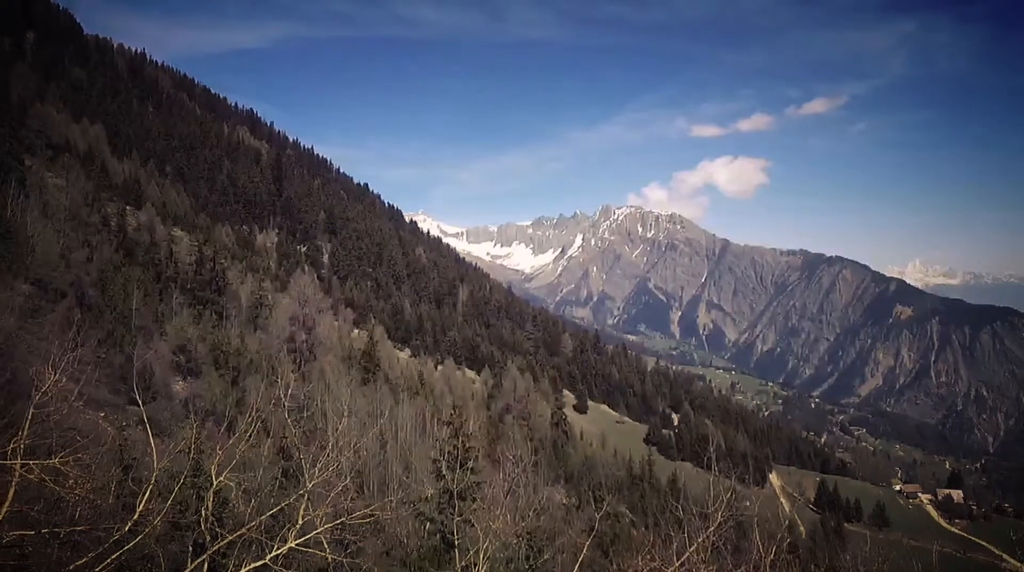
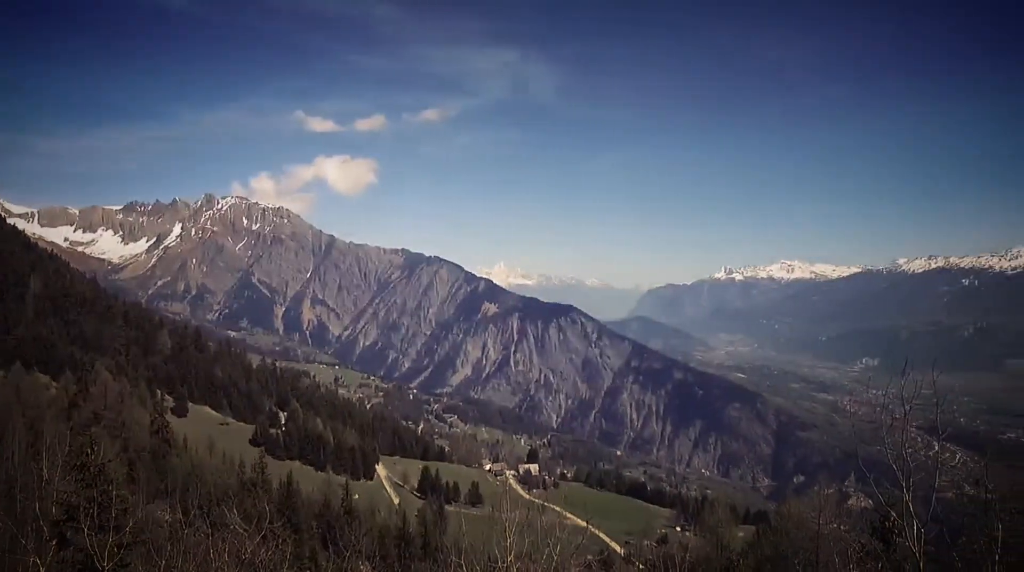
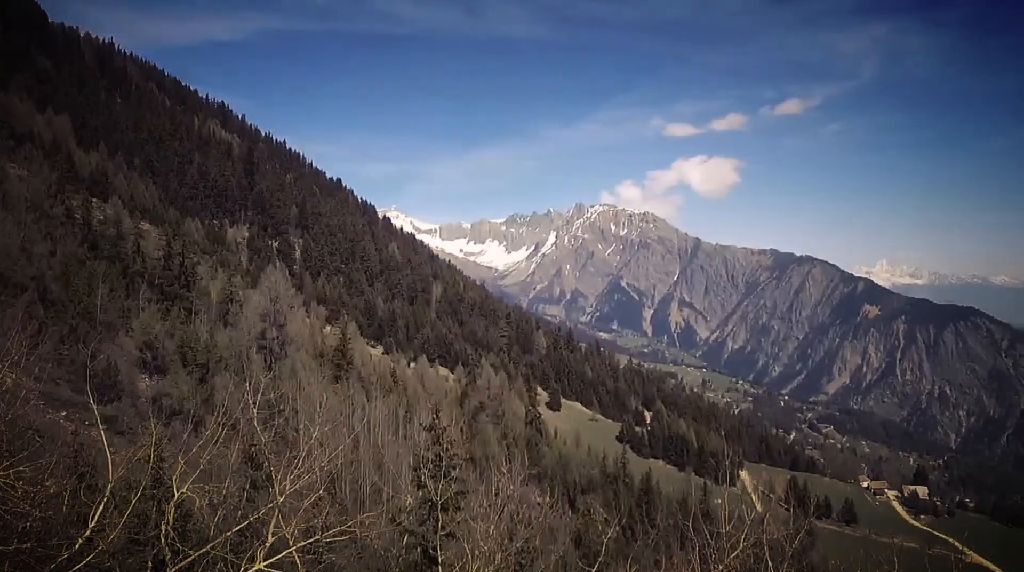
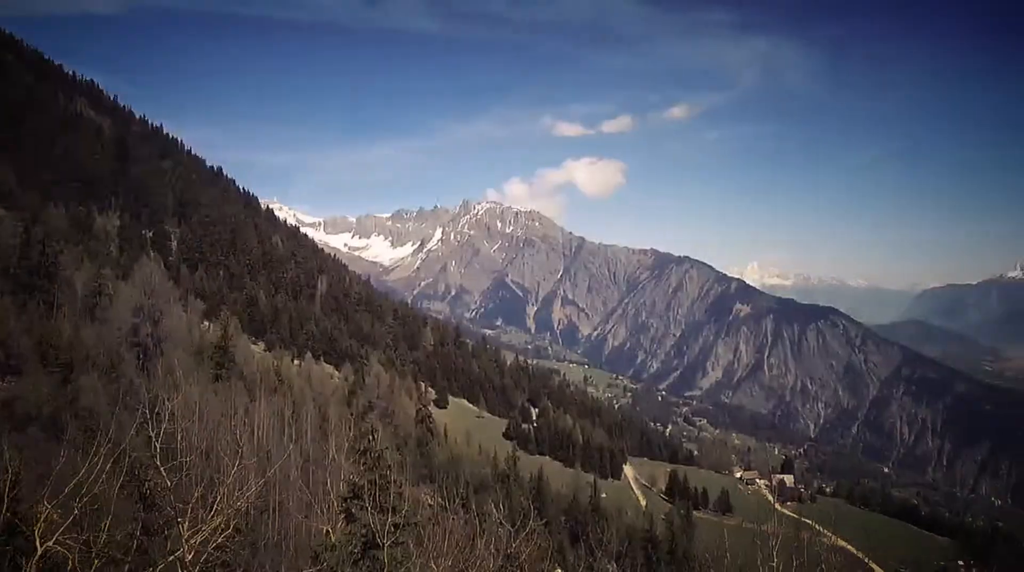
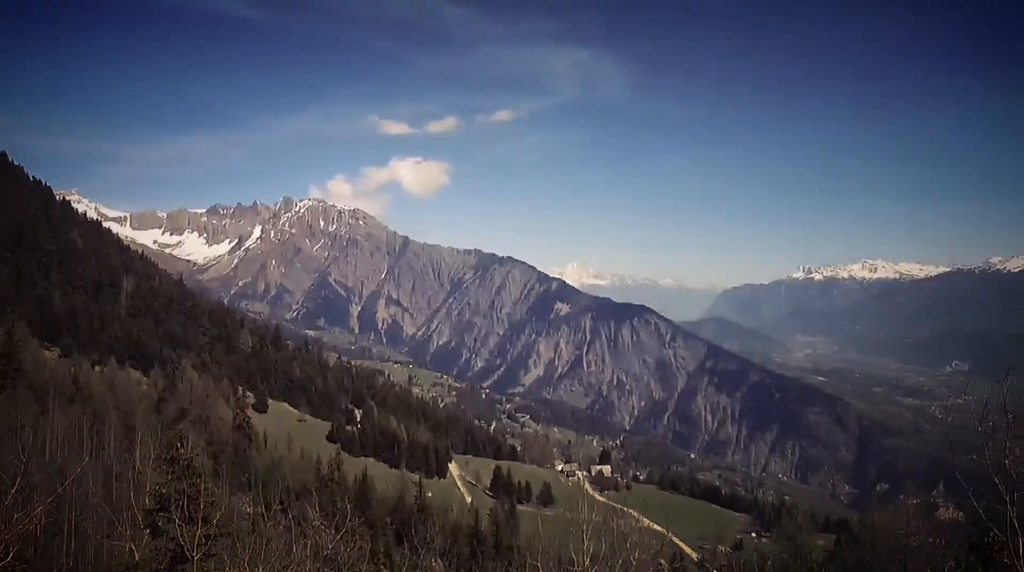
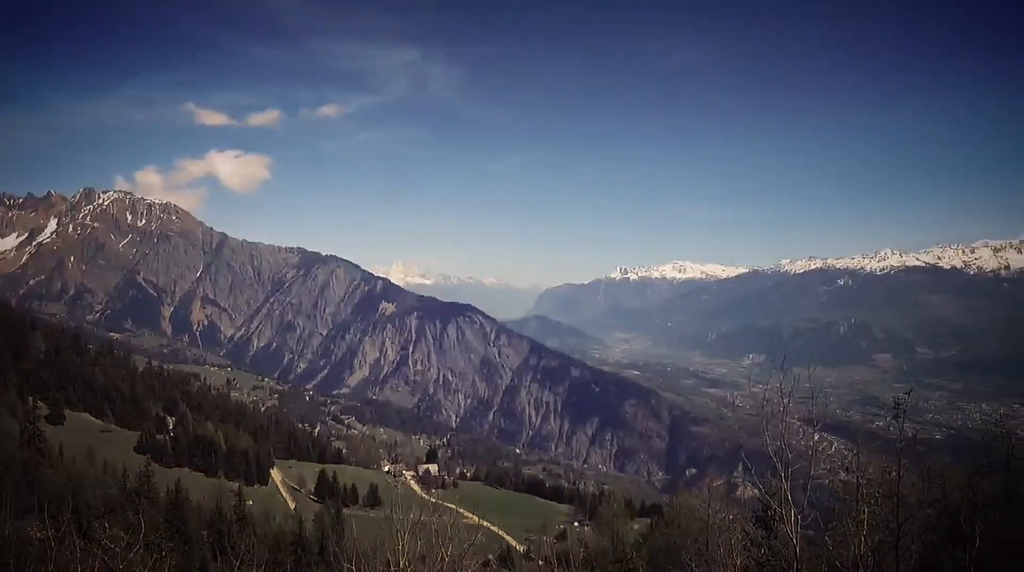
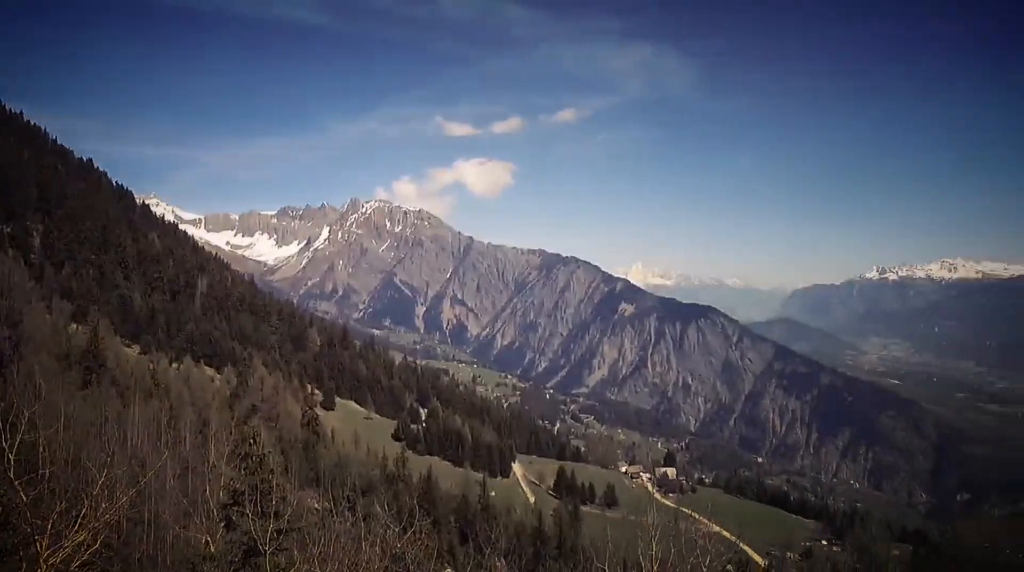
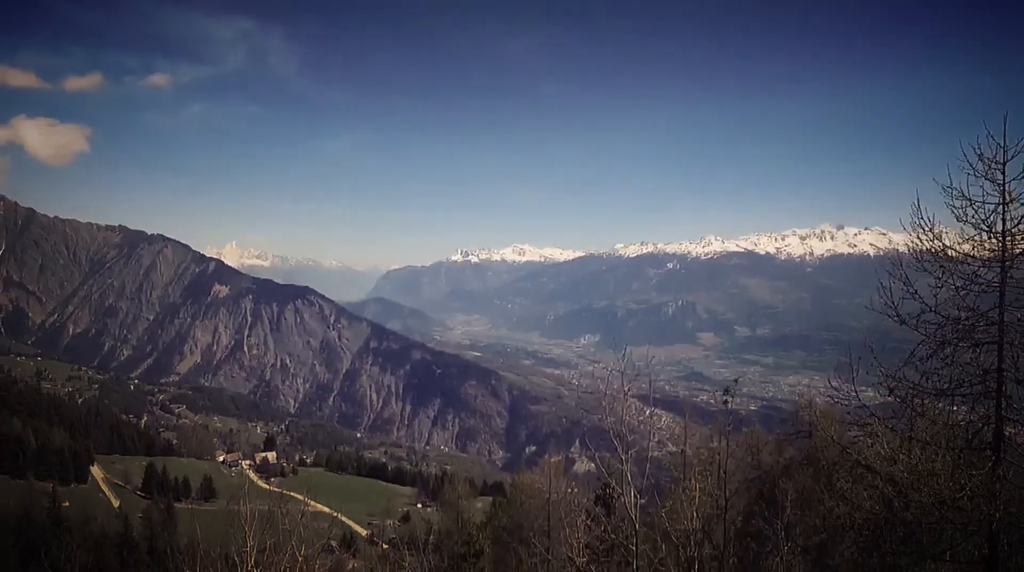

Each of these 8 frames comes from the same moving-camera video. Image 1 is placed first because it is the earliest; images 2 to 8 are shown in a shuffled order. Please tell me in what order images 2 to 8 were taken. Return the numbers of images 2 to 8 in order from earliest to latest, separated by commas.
3, 4, 7, 5, 2, 6, 8
